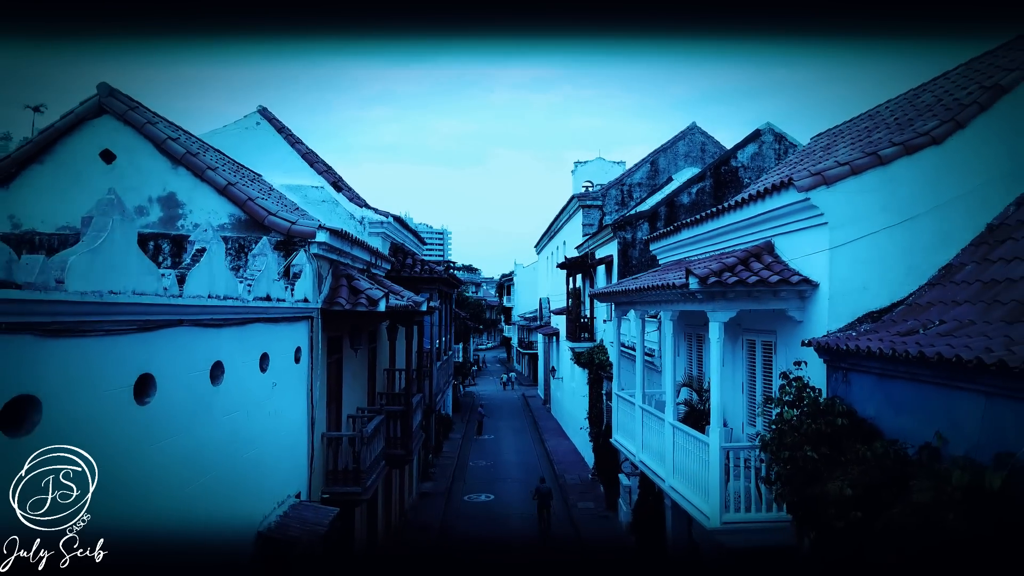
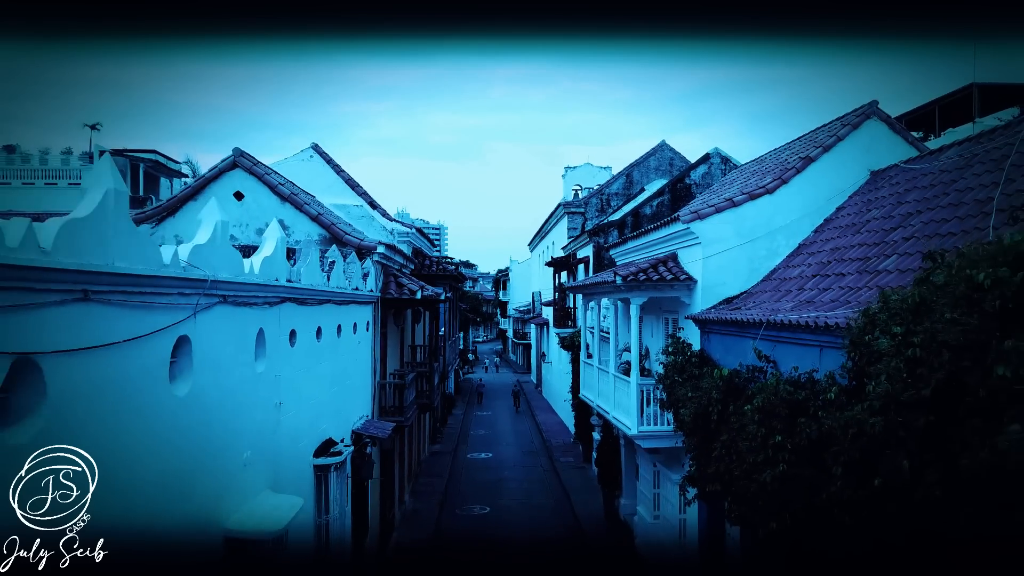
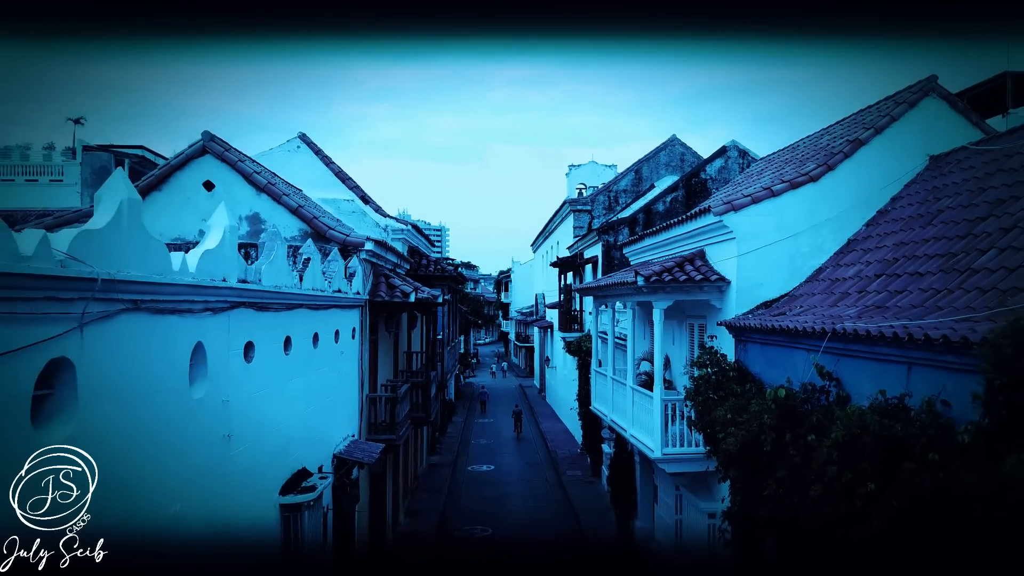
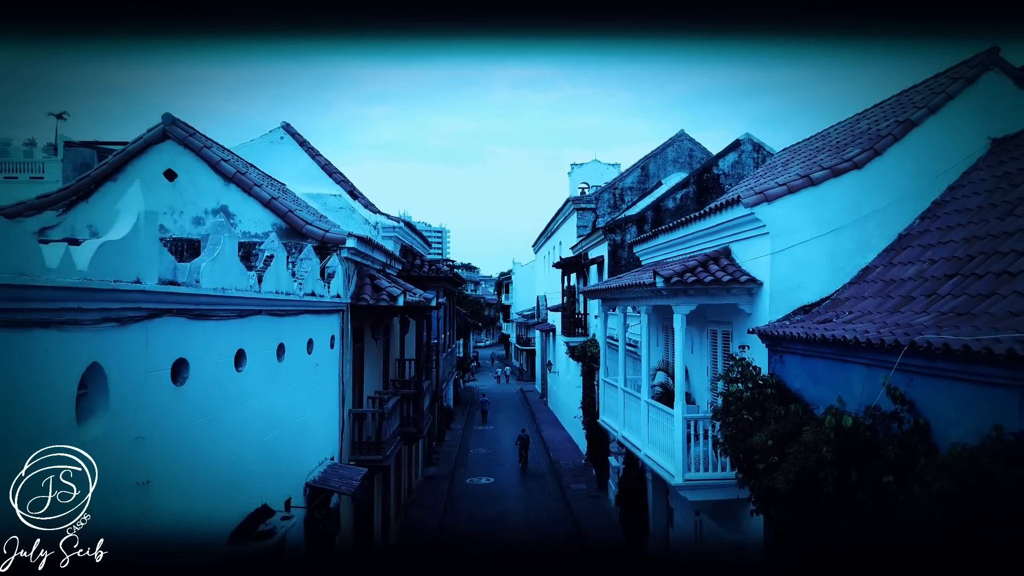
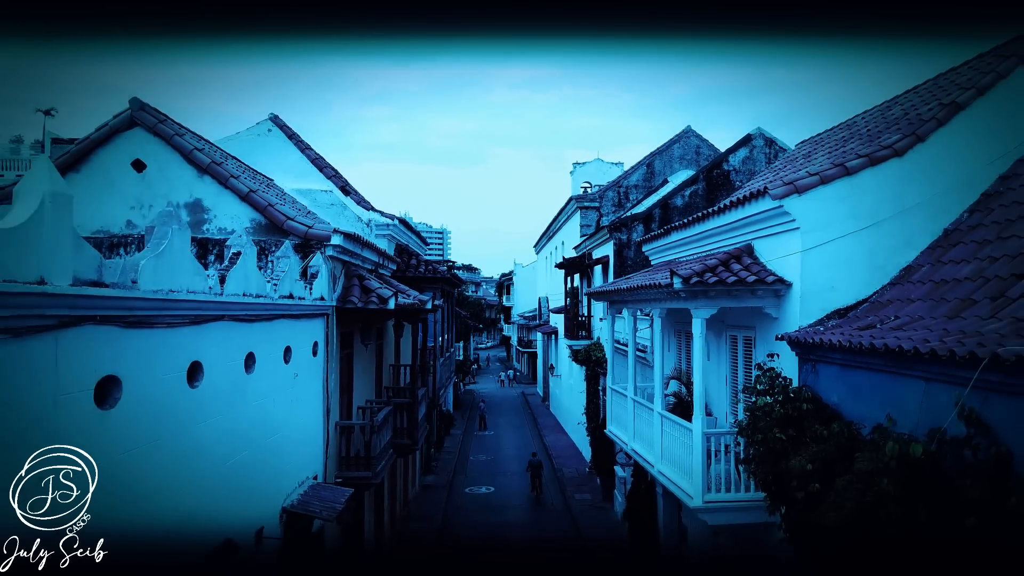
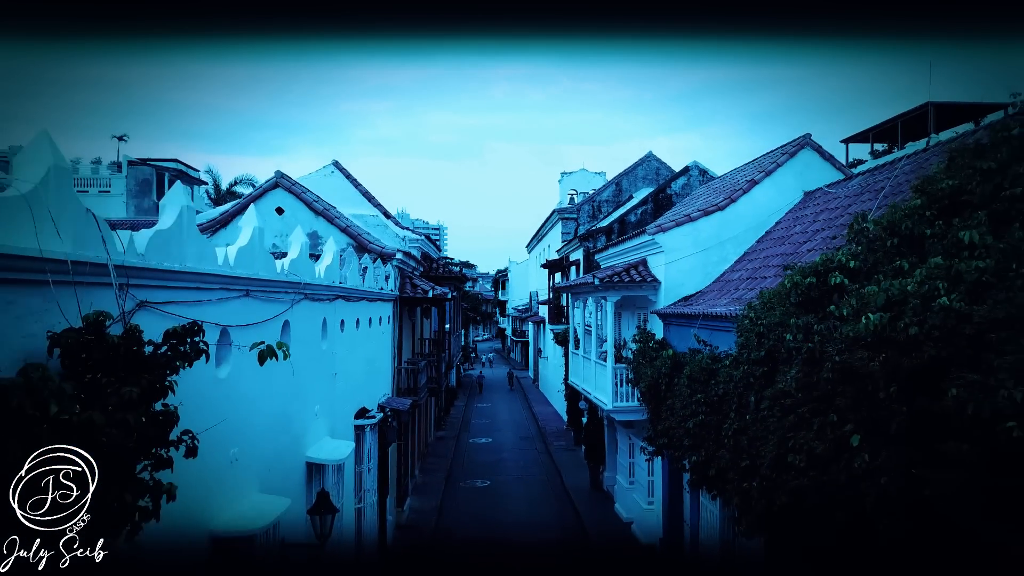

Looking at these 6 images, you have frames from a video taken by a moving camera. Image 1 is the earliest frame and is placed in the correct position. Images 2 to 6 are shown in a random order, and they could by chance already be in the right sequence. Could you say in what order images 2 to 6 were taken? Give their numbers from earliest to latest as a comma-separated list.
5, 4, 3, 2, 6
